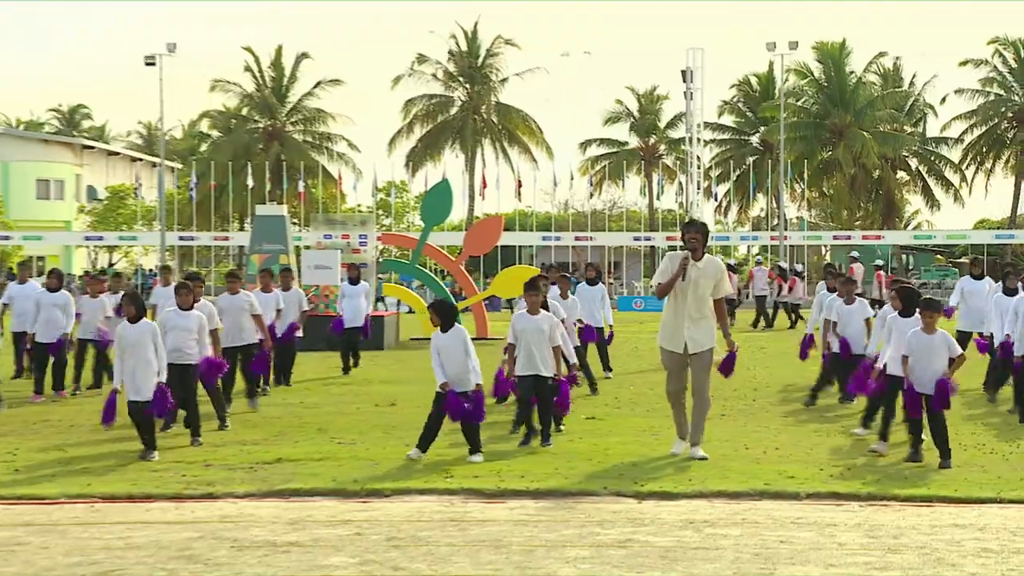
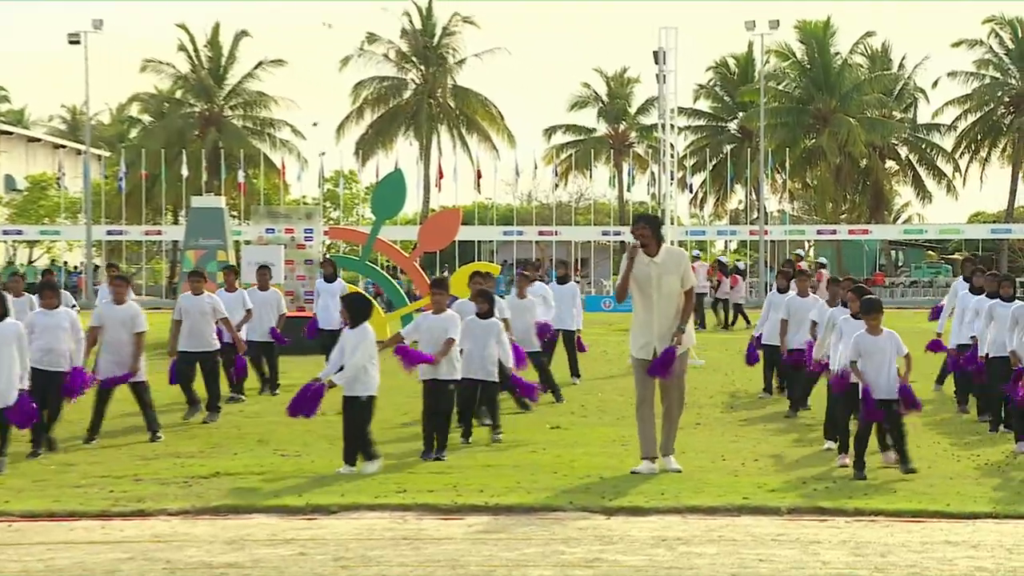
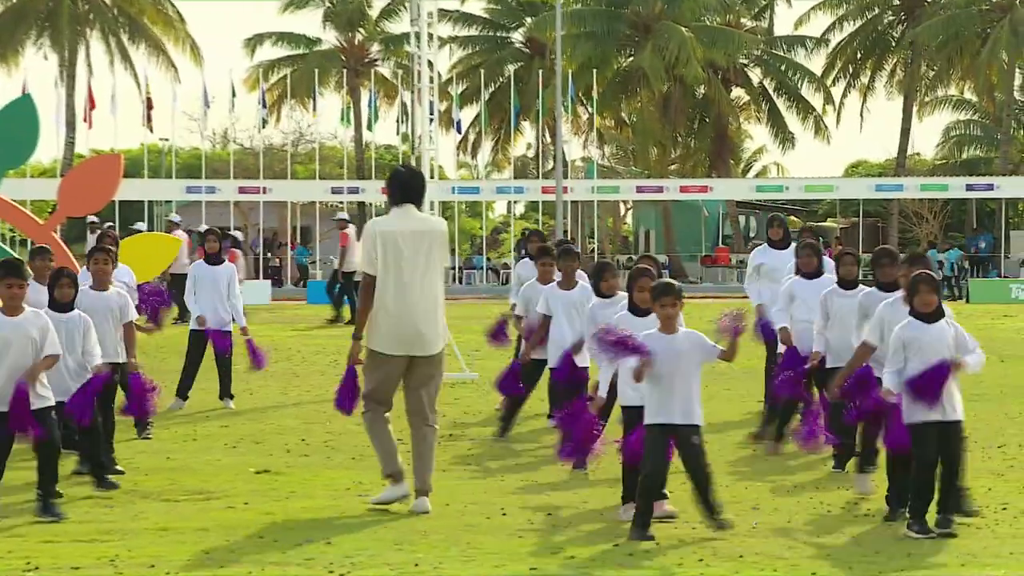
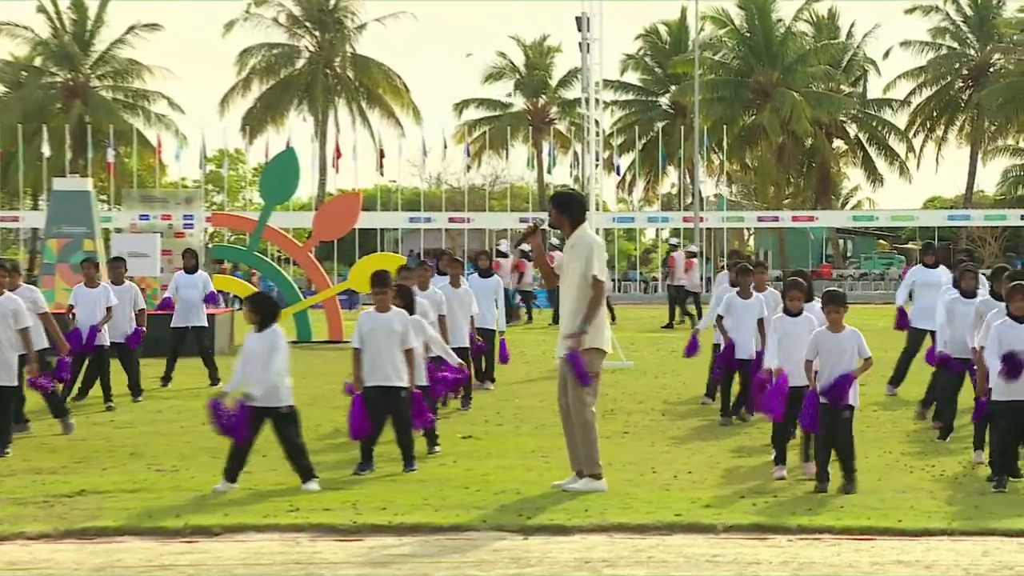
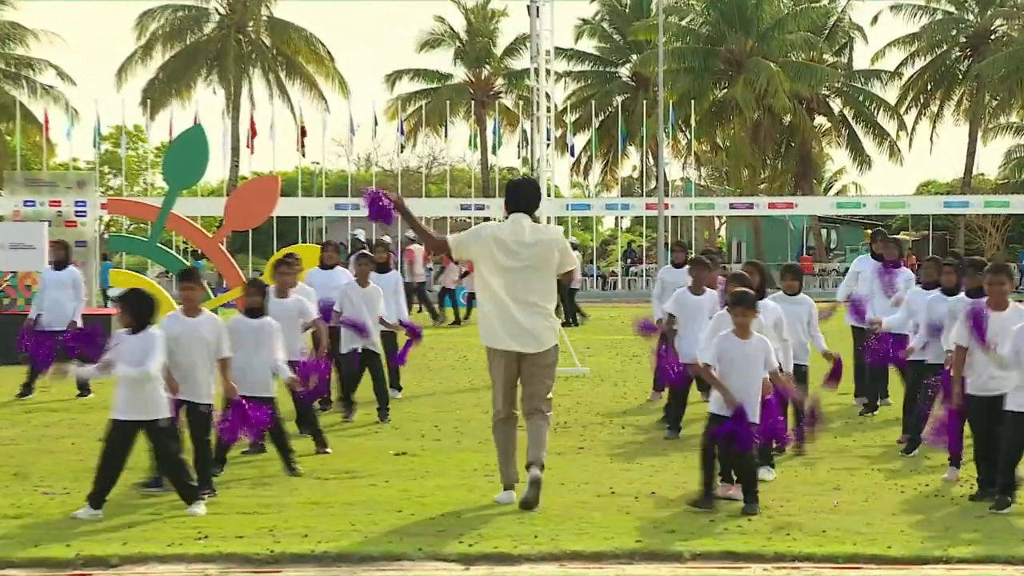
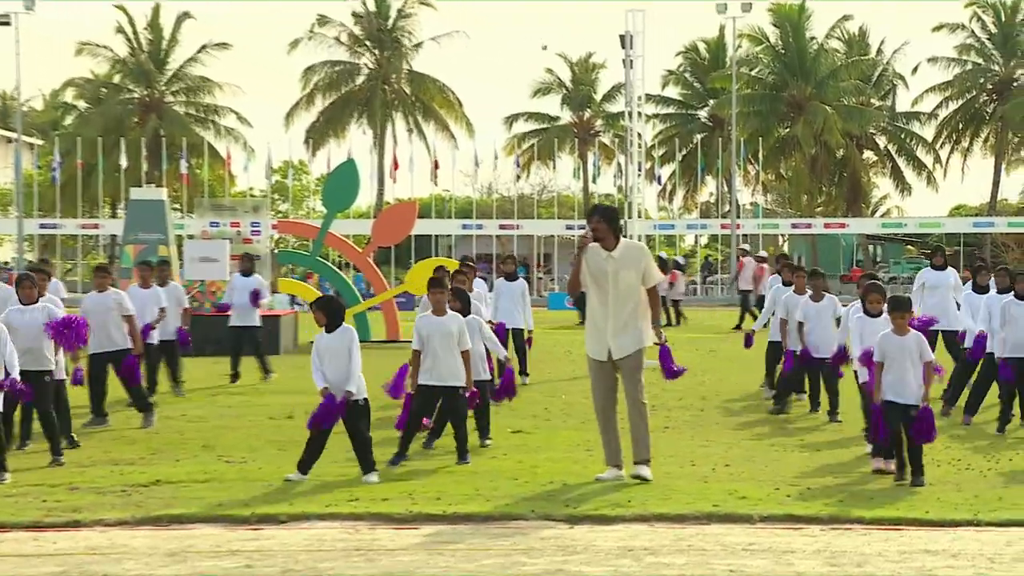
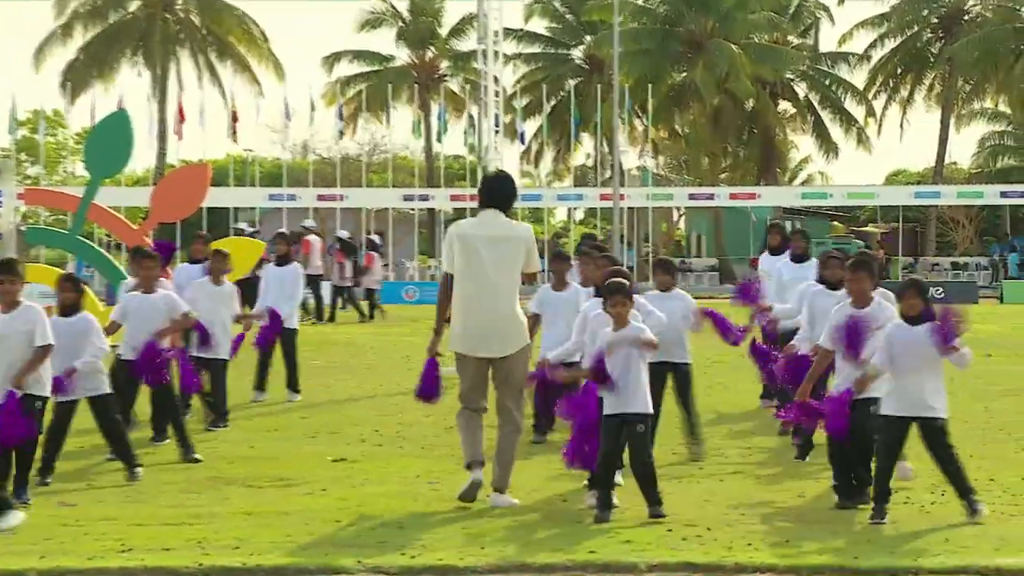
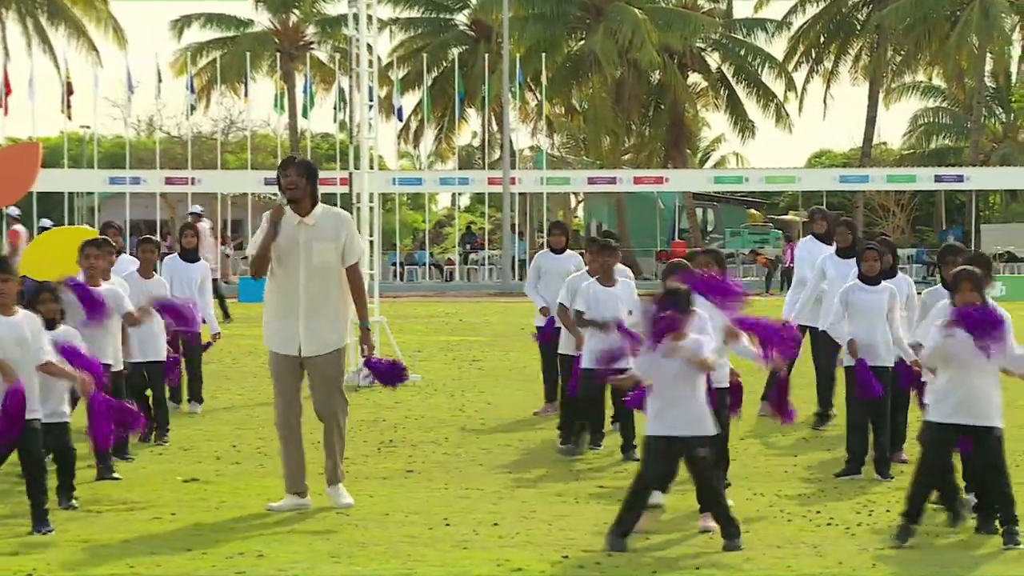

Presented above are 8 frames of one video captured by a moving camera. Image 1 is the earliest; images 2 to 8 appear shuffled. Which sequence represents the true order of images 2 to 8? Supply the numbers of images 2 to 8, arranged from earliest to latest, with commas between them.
2, 6, 4, 5, 7, 3, 8
